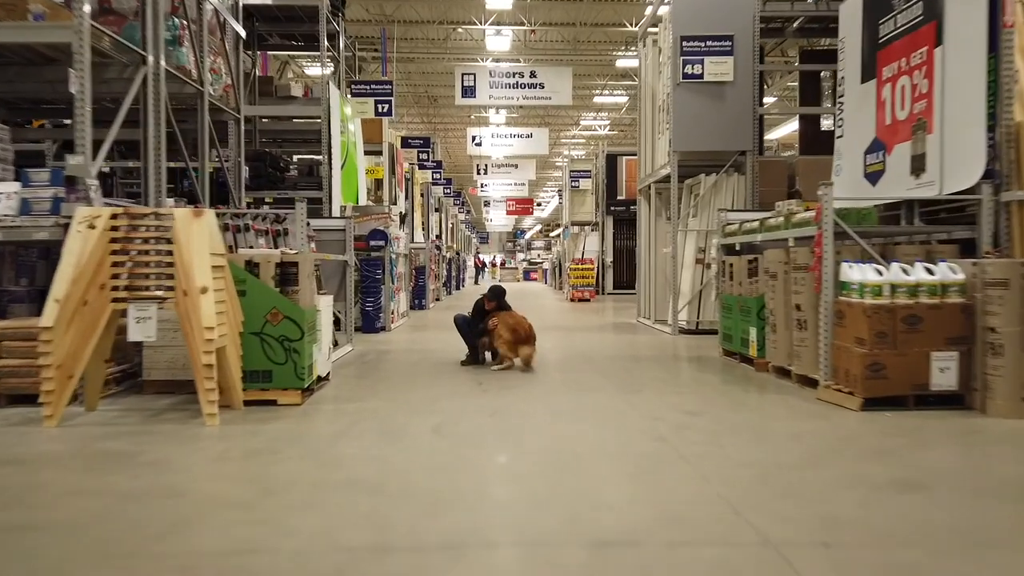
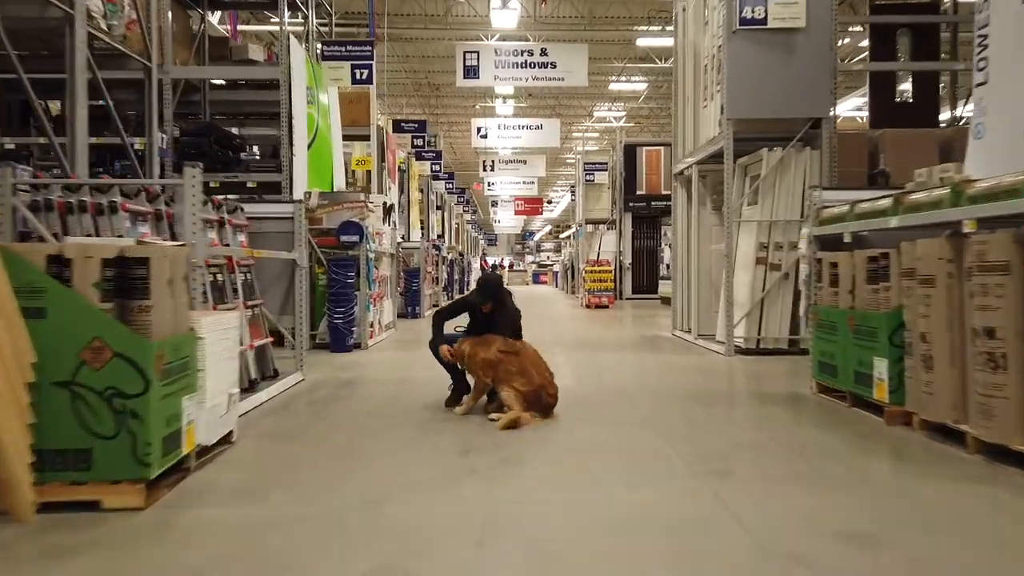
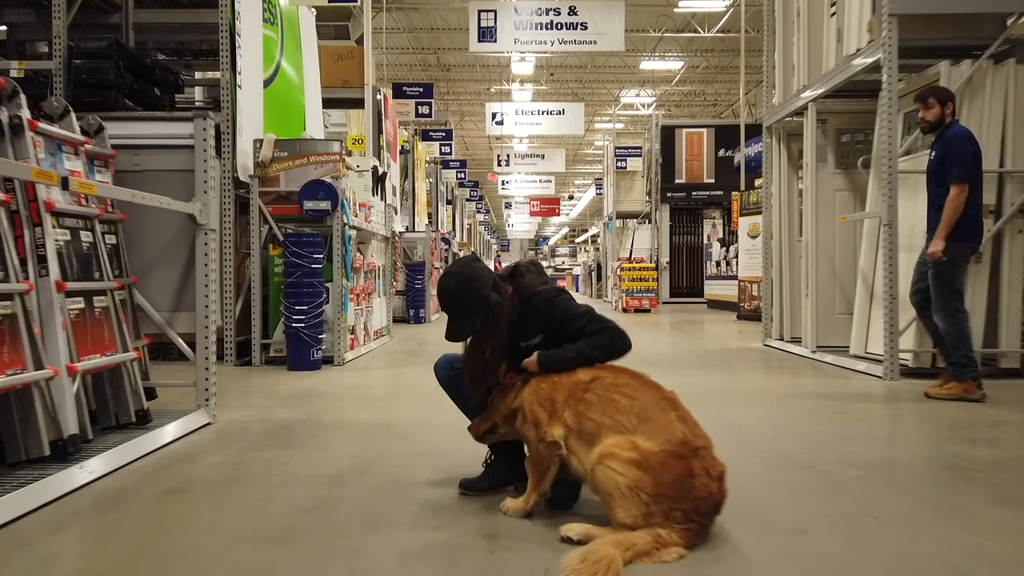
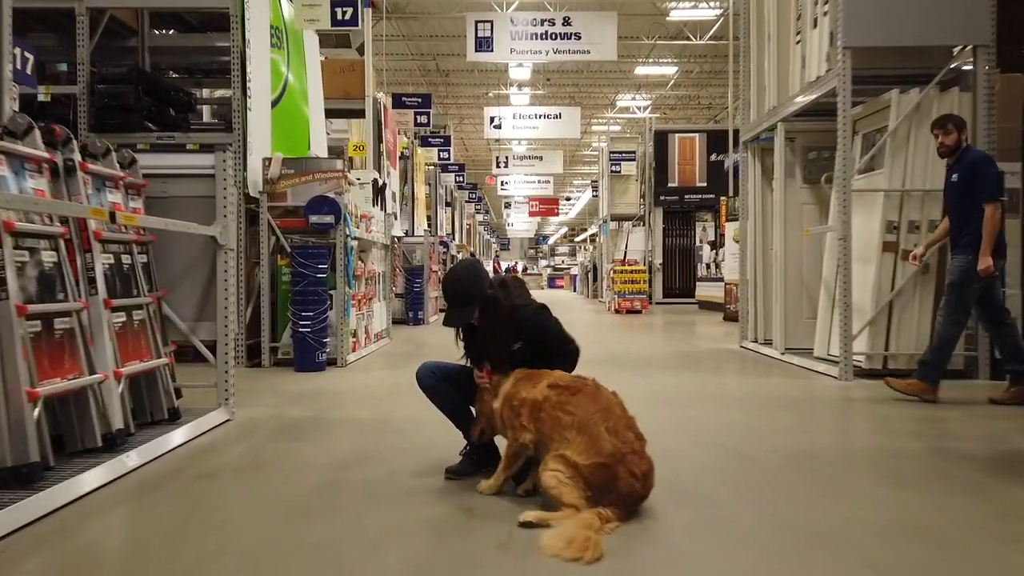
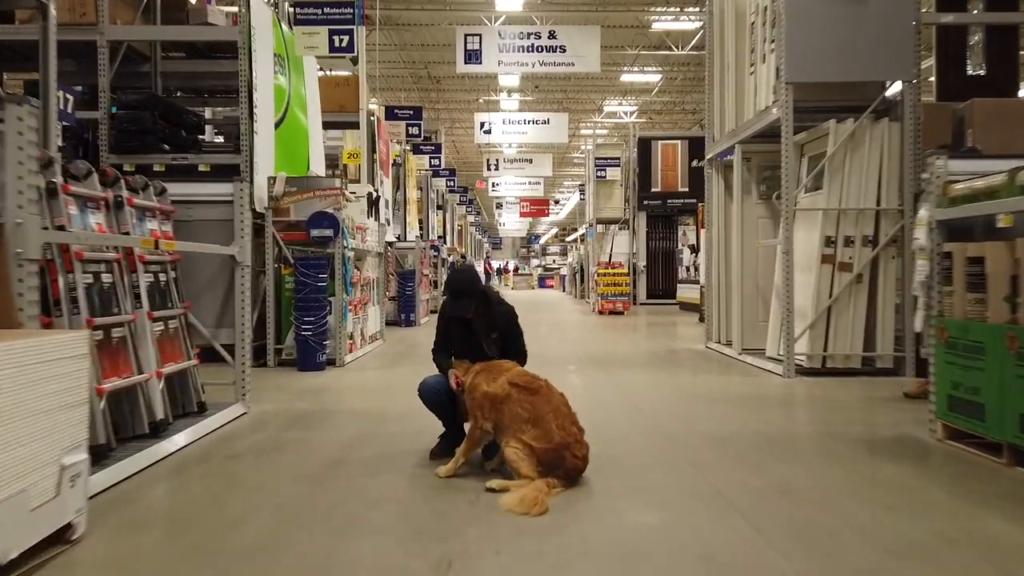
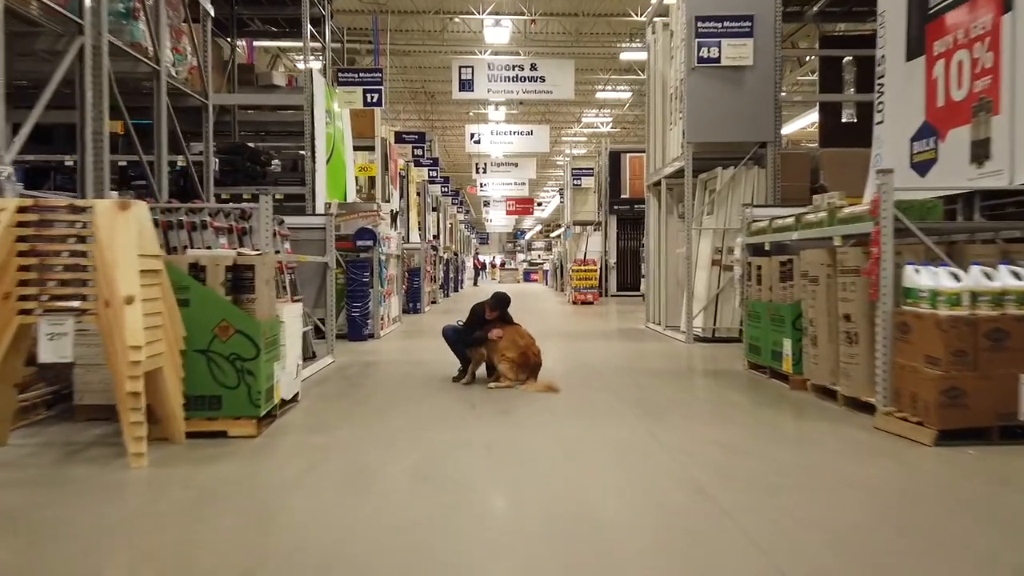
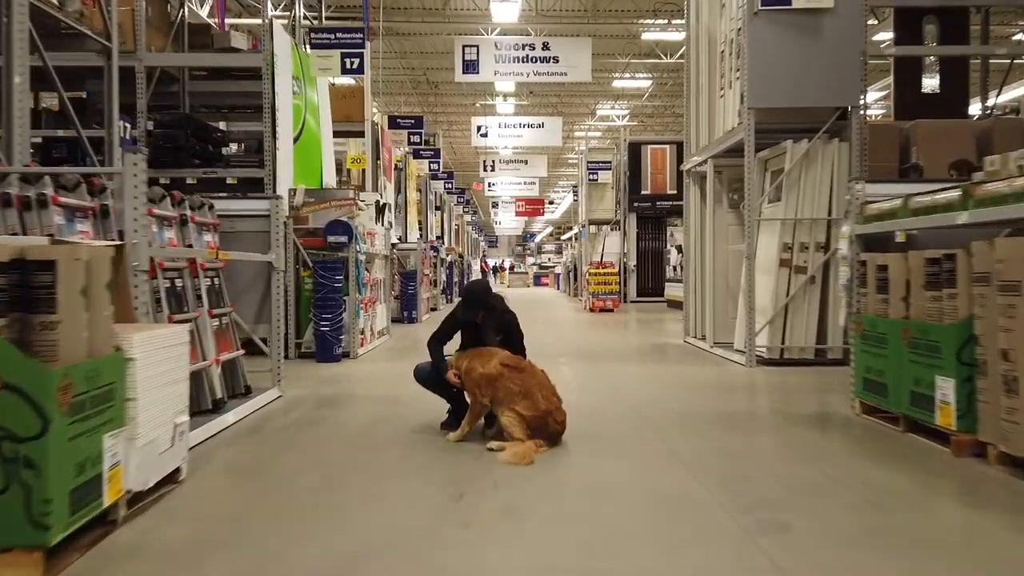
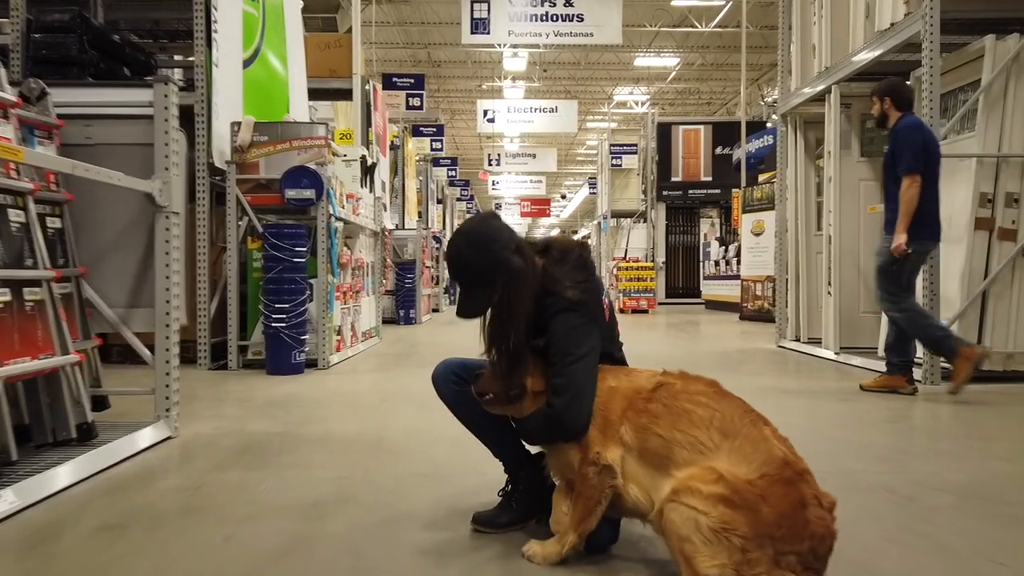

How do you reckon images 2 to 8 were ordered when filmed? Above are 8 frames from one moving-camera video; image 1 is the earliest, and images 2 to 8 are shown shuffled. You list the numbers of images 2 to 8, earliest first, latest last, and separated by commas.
6, 2, 7, 5, 4, 3, 8
